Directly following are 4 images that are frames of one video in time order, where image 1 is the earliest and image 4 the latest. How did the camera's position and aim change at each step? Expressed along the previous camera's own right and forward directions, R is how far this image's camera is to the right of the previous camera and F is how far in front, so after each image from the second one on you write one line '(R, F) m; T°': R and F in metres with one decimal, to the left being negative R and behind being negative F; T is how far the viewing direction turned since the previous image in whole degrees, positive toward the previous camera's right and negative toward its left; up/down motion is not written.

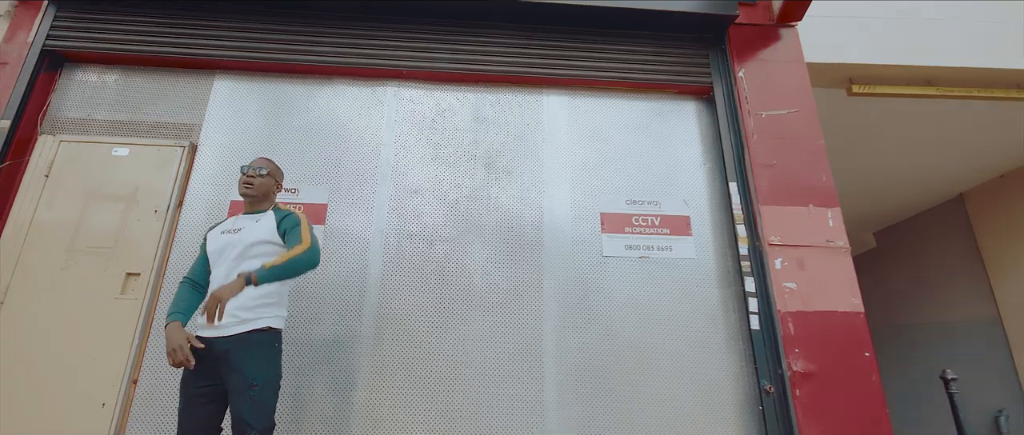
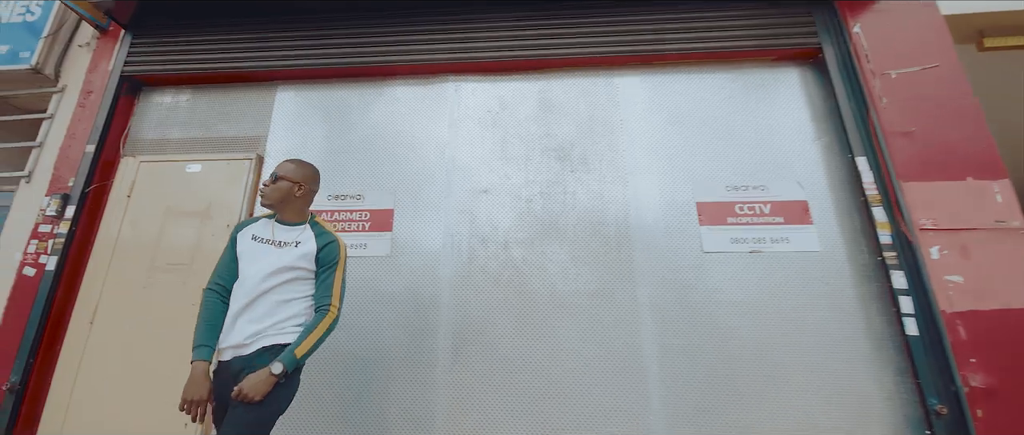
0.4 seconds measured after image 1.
(-0.1, +0.3) m; -7°
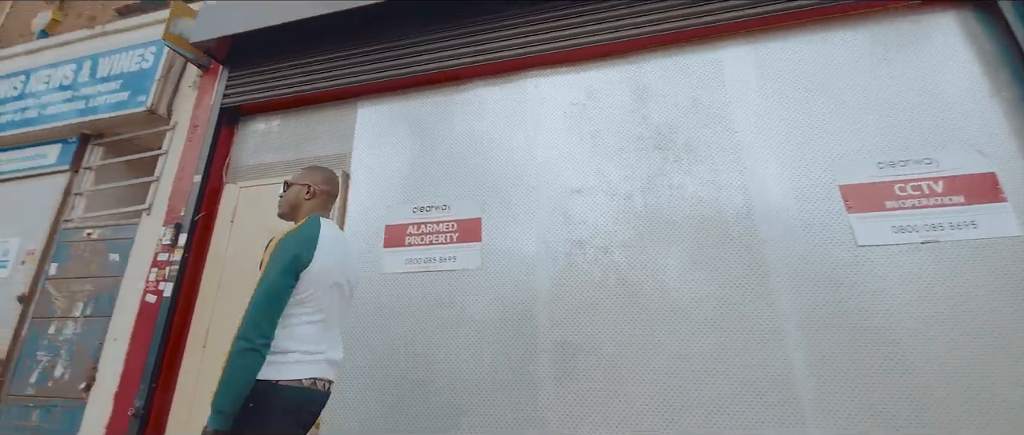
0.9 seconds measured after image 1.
(-0.1, +0.3) m; -10°
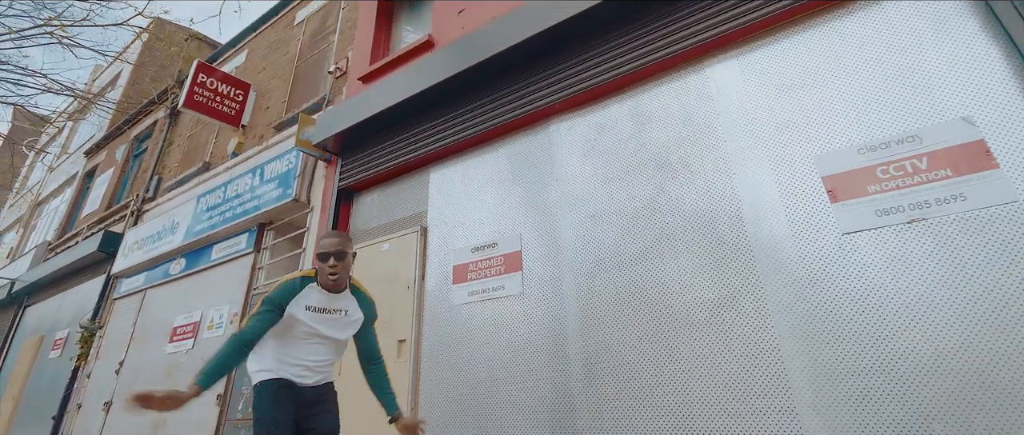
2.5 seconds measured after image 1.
(+0.7, -0.4) m; -16°
